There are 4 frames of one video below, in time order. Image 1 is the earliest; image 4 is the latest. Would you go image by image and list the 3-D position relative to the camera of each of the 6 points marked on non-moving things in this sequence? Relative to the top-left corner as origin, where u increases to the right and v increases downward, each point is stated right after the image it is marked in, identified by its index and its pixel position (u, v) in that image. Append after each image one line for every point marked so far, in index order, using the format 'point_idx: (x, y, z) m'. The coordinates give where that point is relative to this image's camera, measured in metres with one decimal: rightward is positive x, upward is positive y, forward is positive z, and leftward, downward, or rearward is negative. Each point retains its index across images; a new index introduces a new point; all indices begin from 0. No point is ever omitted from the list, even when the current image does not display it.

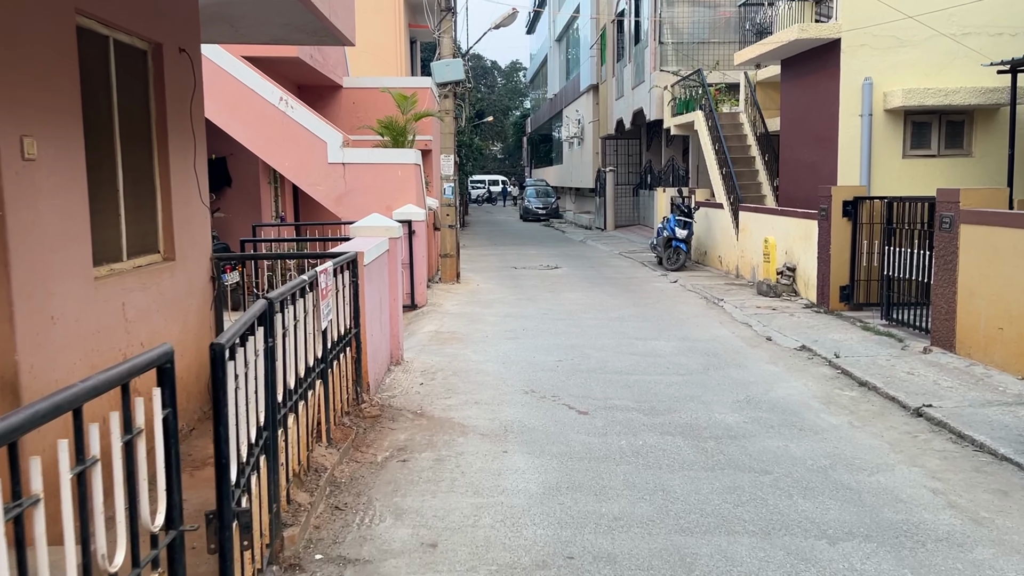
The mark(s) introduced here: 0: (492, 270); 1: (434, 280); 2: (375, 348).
0: (-0.4, +0.4, +16.4) m
1: (-1.4, +0.1, +14.3) m
2: (-1.2, -0.5, +6.8) m
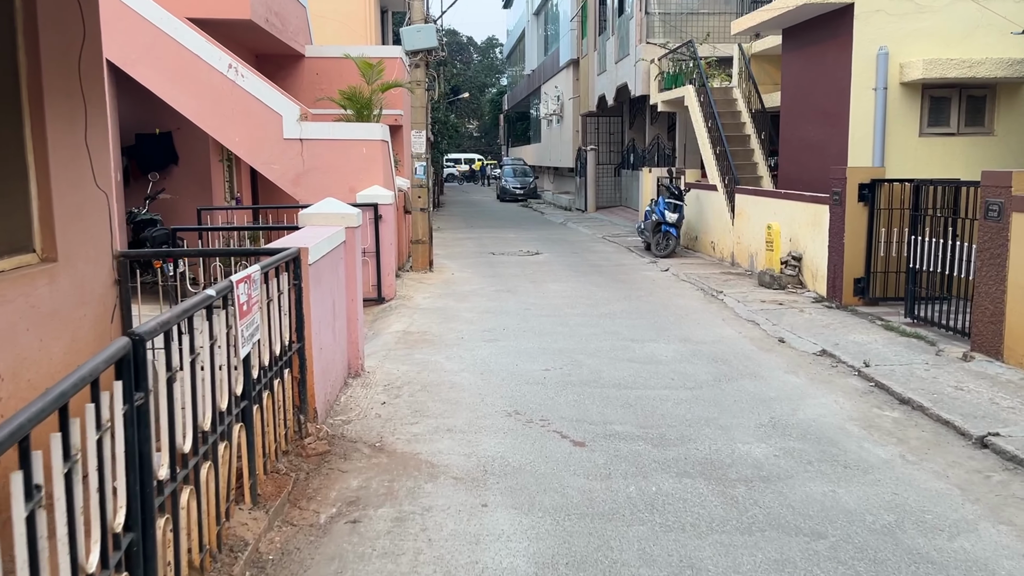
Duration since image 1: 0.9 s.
0: (-0.8, +0.6, +15.2) m
1: (-1.7, +0.3, +13.1) m
2: (-1.3, -0.5, +5.6) m
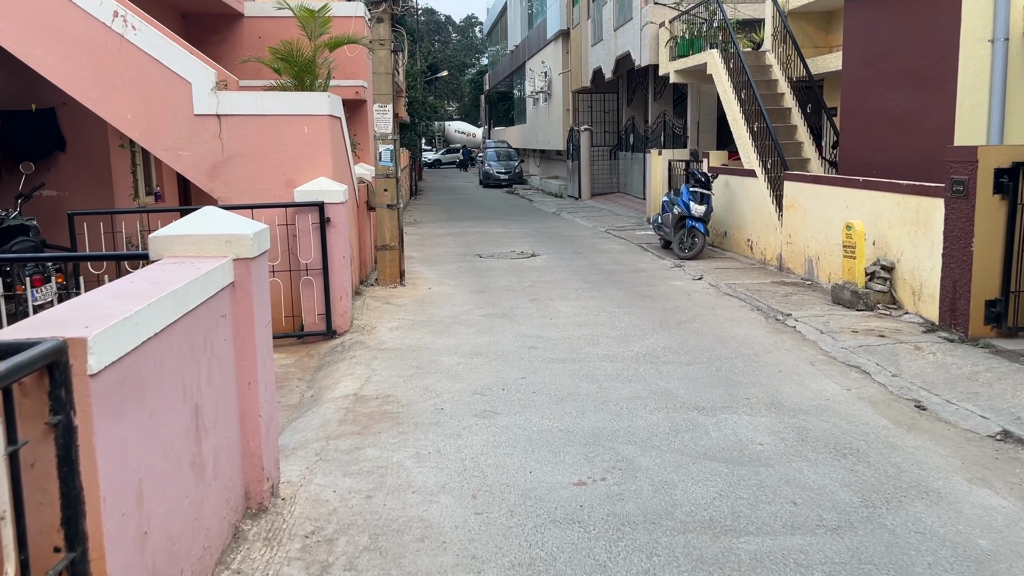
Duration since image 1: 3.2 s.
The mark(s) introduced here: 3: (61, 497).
0: (-1.0, +0.4, +12.4) m
1: (-1.8, +0.1, +10.2) m
2: (-1.2, -0.9, +2.9) m
3: (-1.2, -0.6, +2.2) m
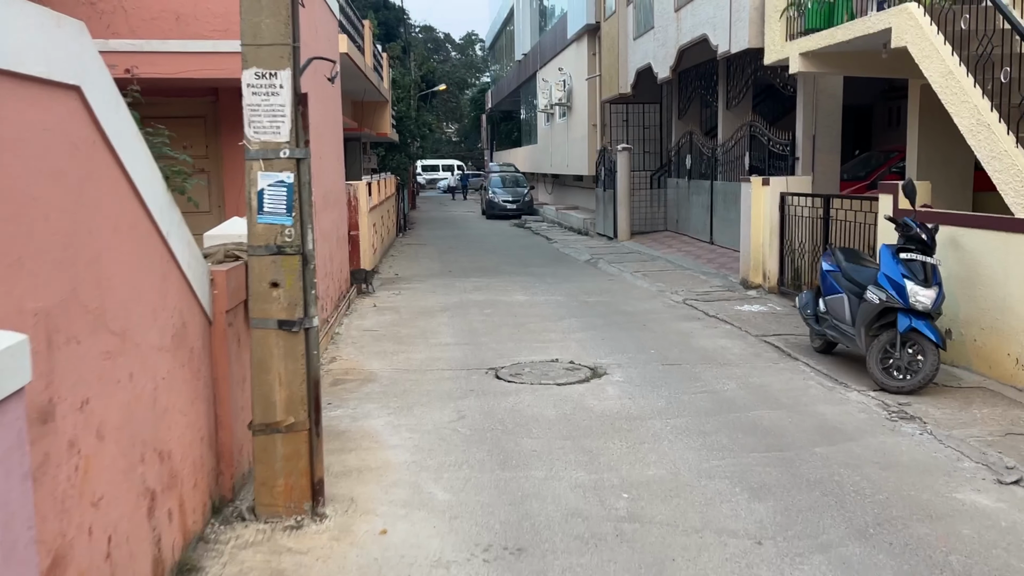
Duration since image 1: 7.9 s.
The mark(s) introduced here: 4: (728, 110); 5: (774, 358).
0: (-0.6, -0.9, +6.4) m
1: (-1.4, -1.1, +4.2) m
2: (-0.8, -1.9, -3.2) m
3: (-0.8, -1.5, -3.8) m
4: (+4.1, +3.3, +15.0) m
5: (+2.5, -0.6, +7.7) m
